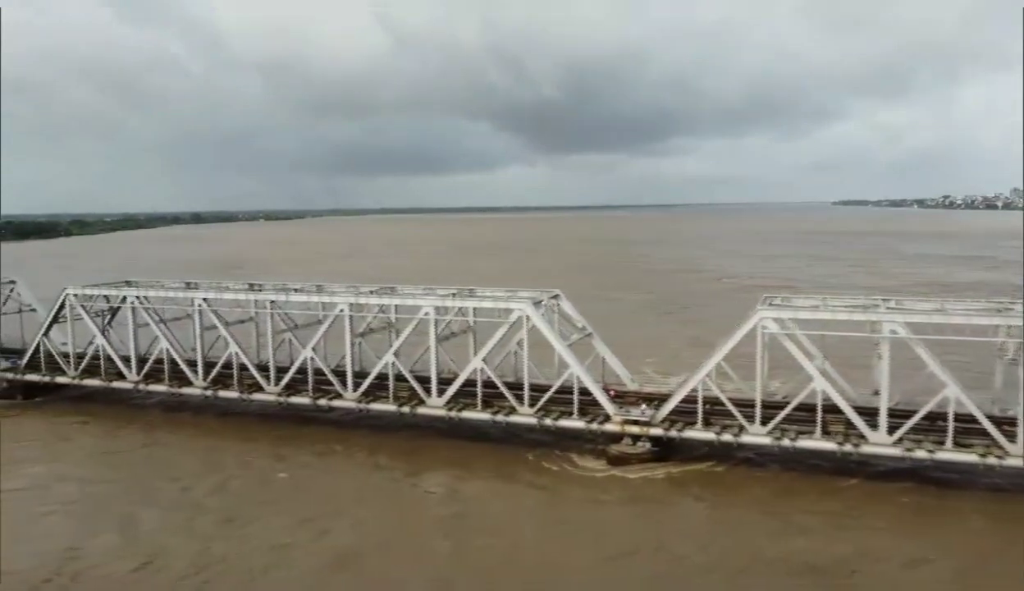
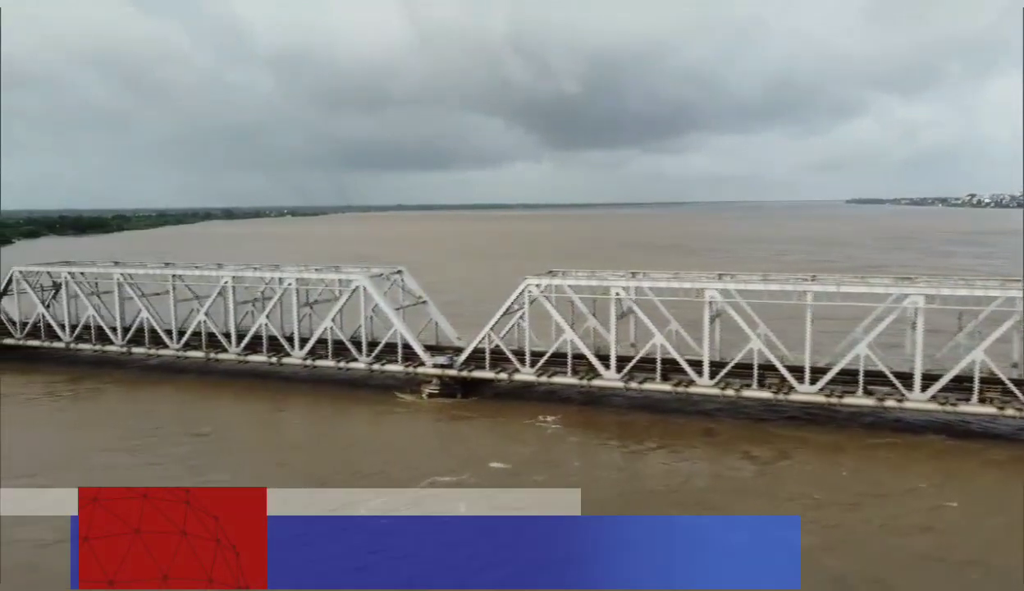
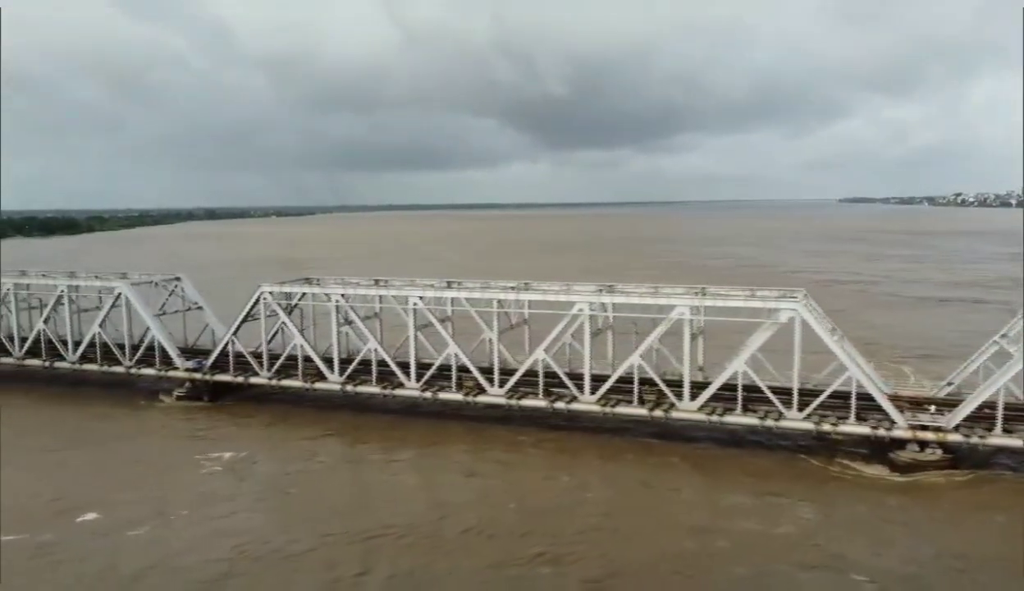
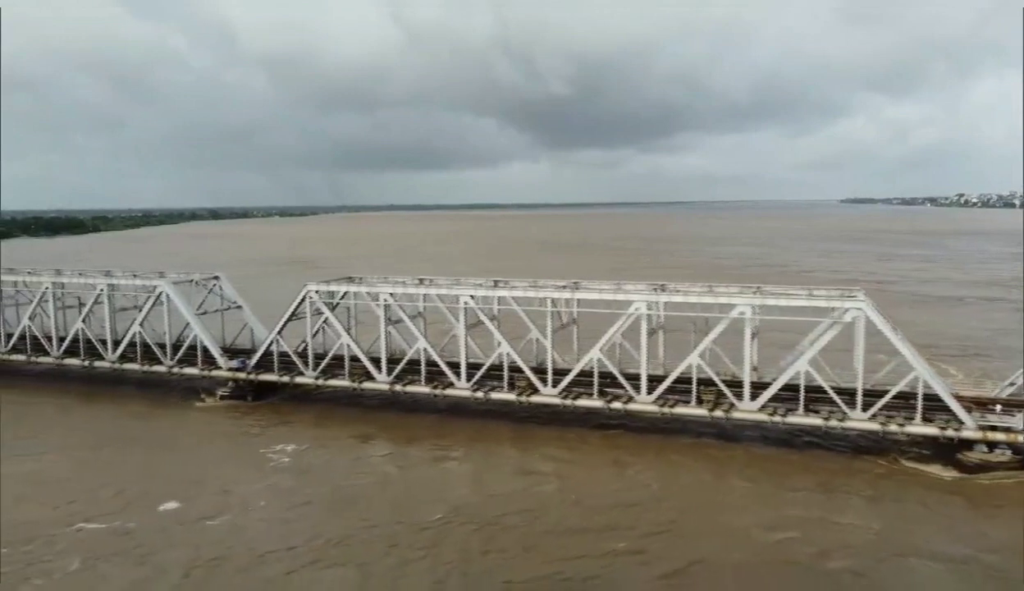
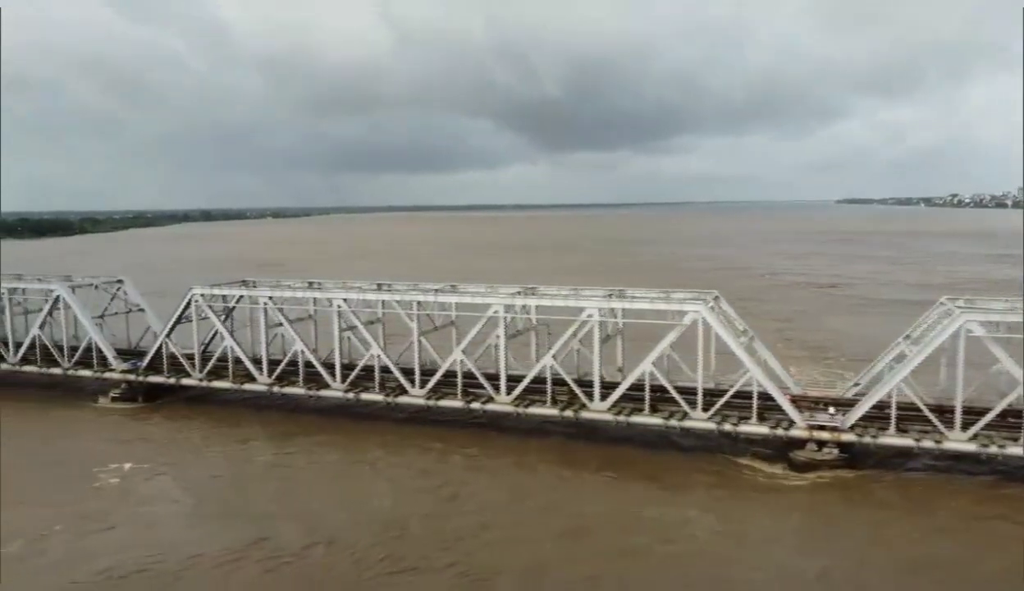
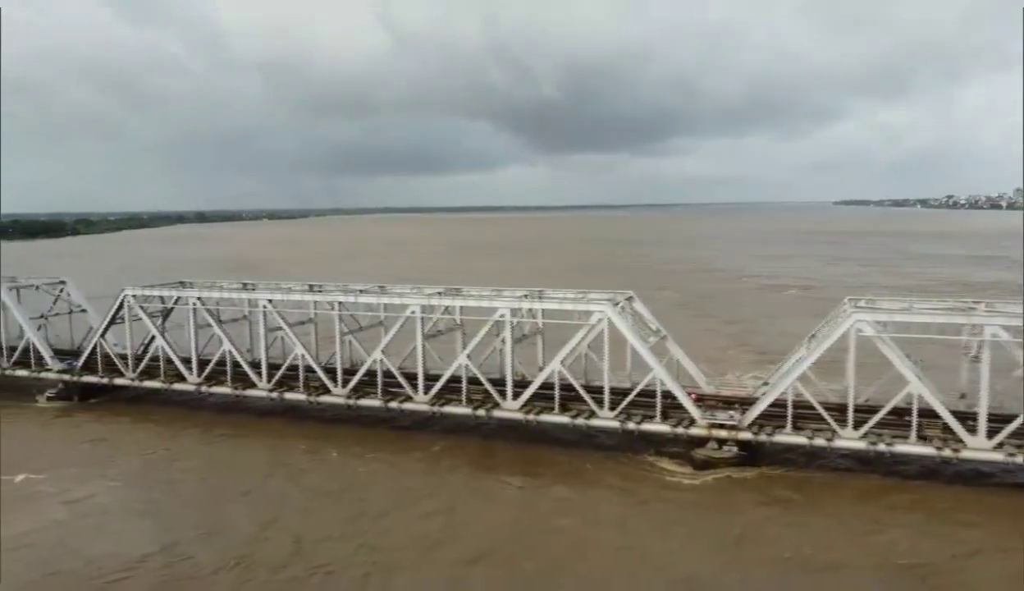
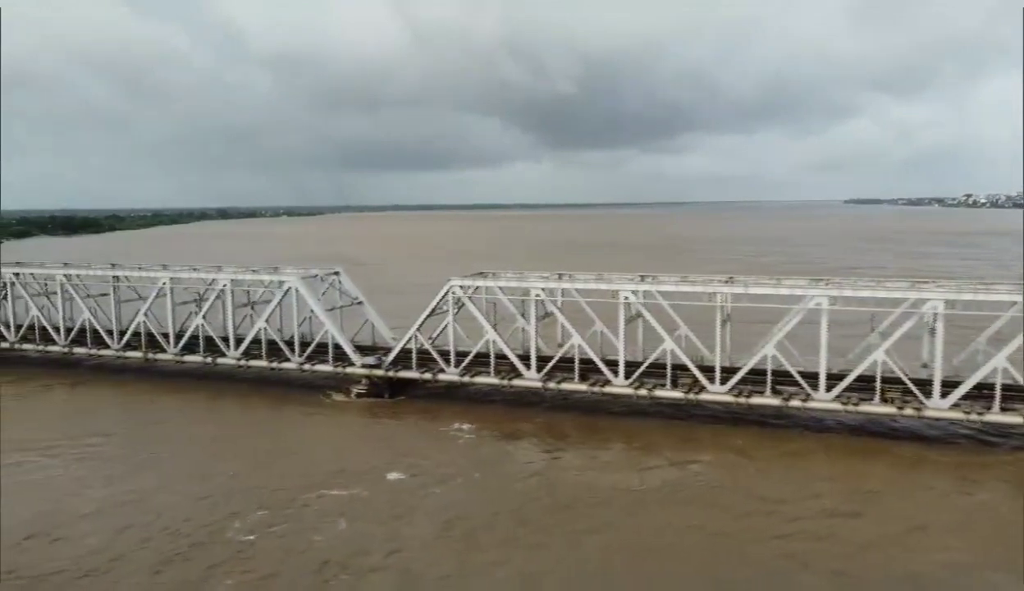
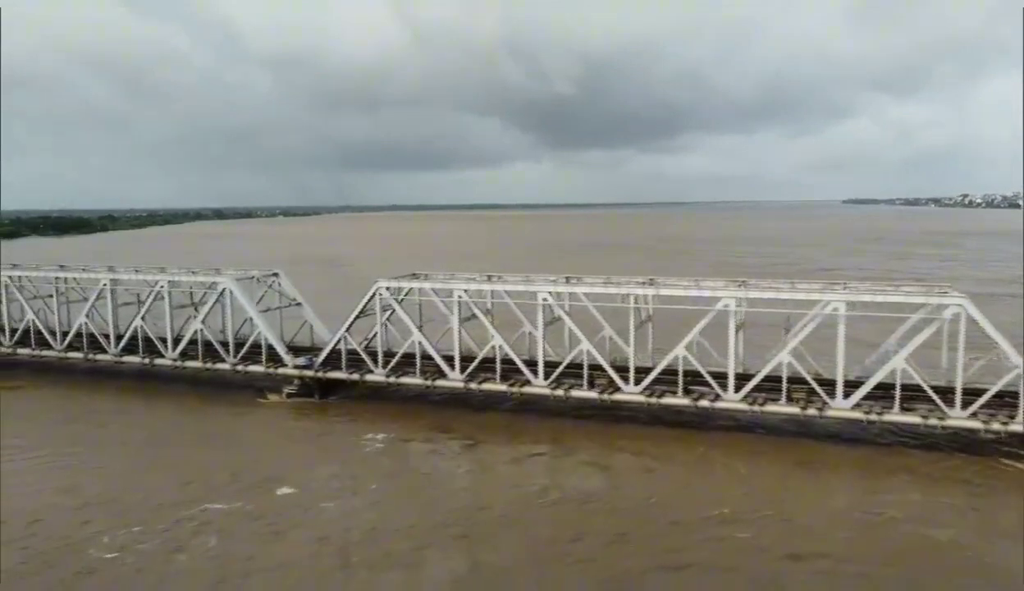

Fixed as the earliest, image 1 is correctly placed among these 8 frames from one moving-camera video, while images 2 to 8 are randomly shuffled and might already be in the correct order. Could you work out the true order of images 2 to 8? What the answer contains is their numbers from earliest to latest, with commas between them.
6, 5, 3, 4, 8, 7, 2
